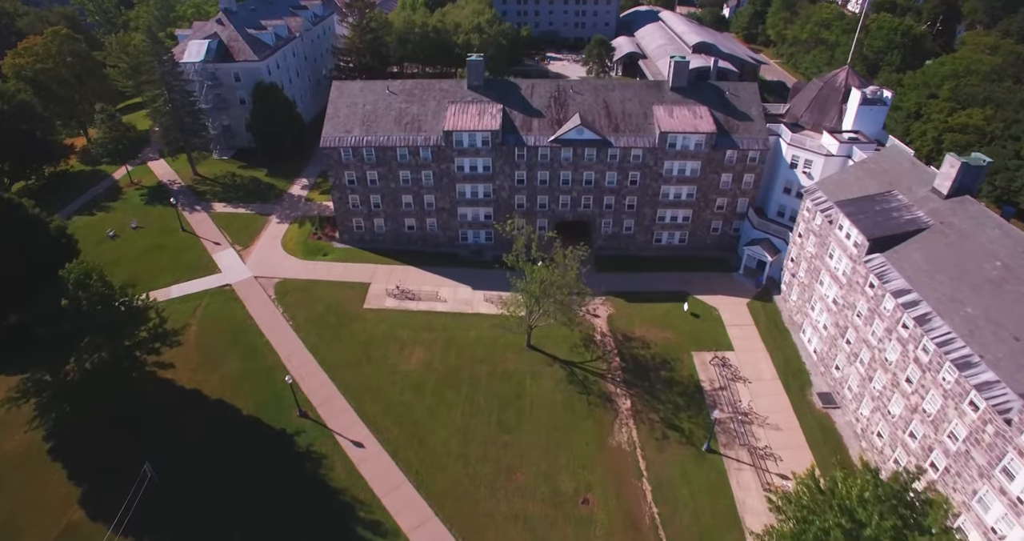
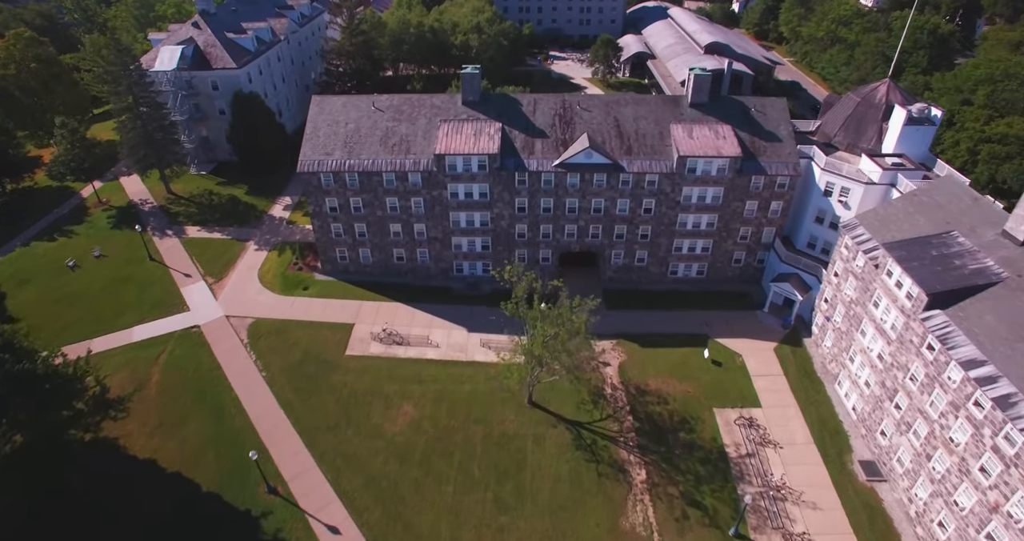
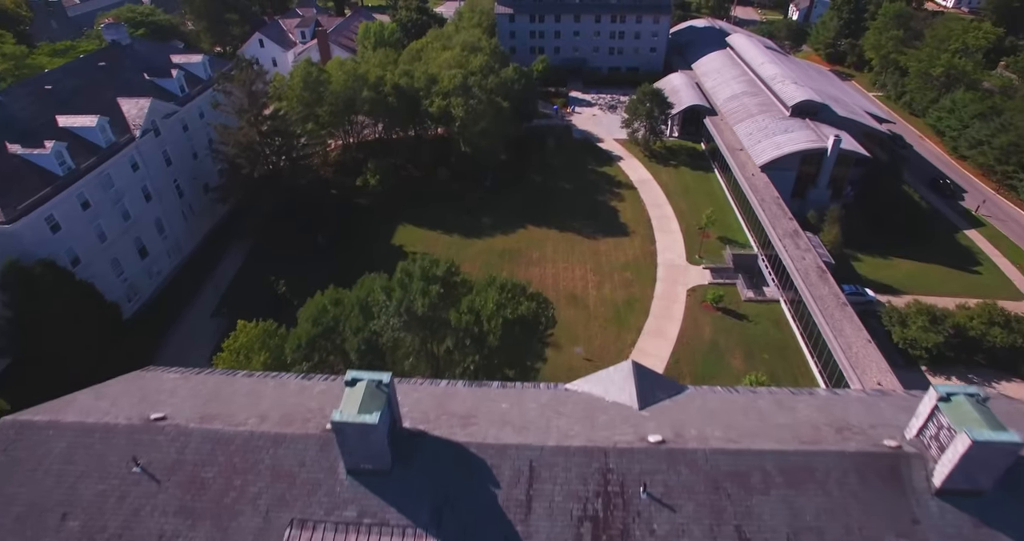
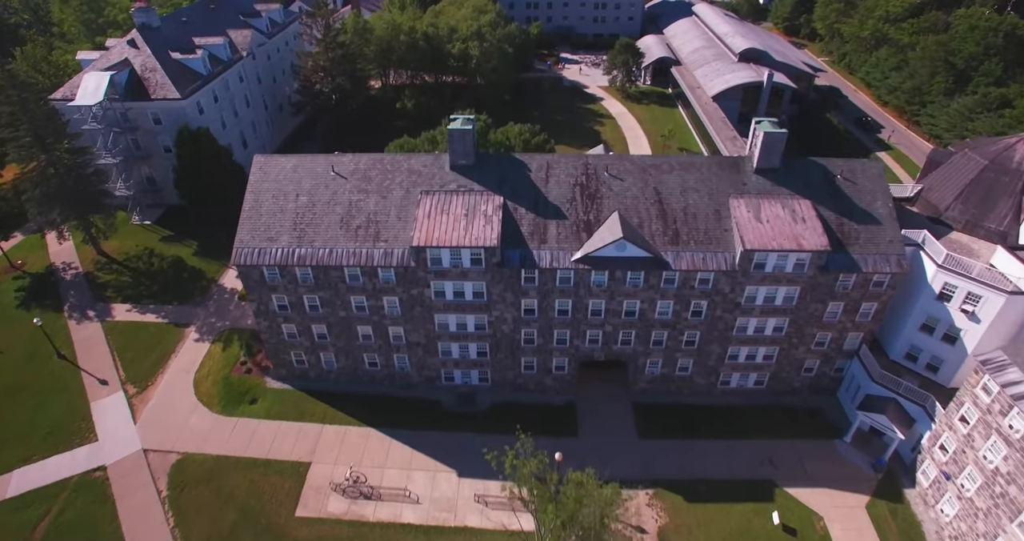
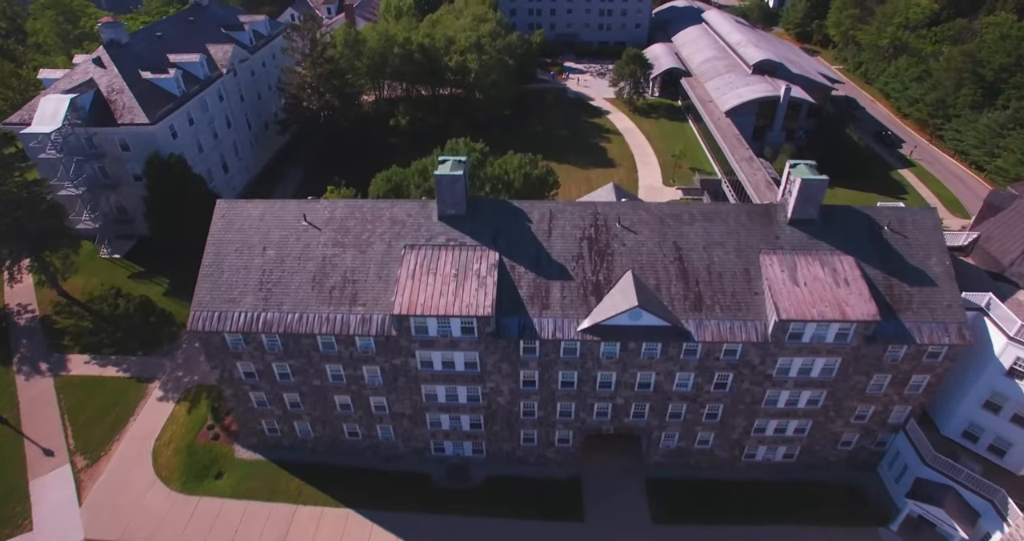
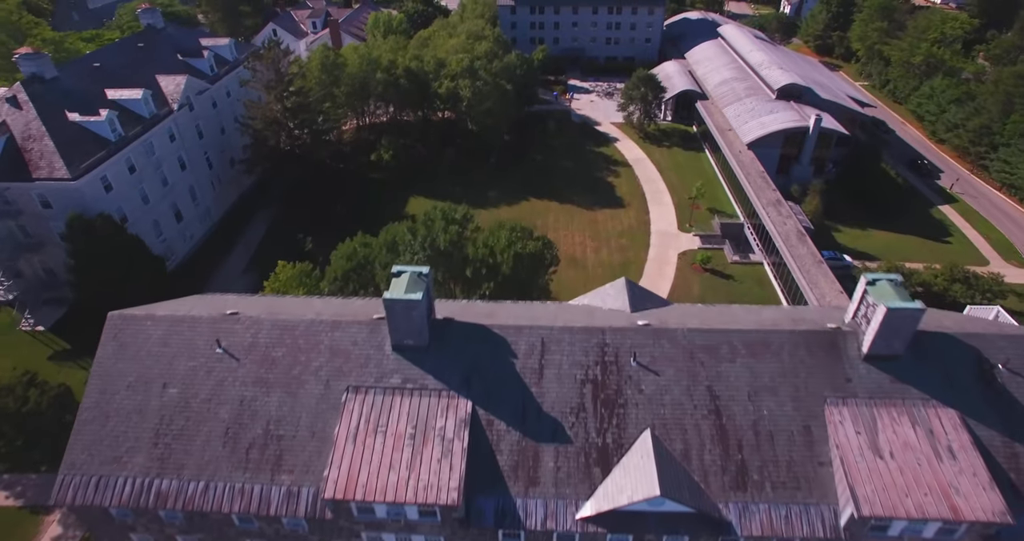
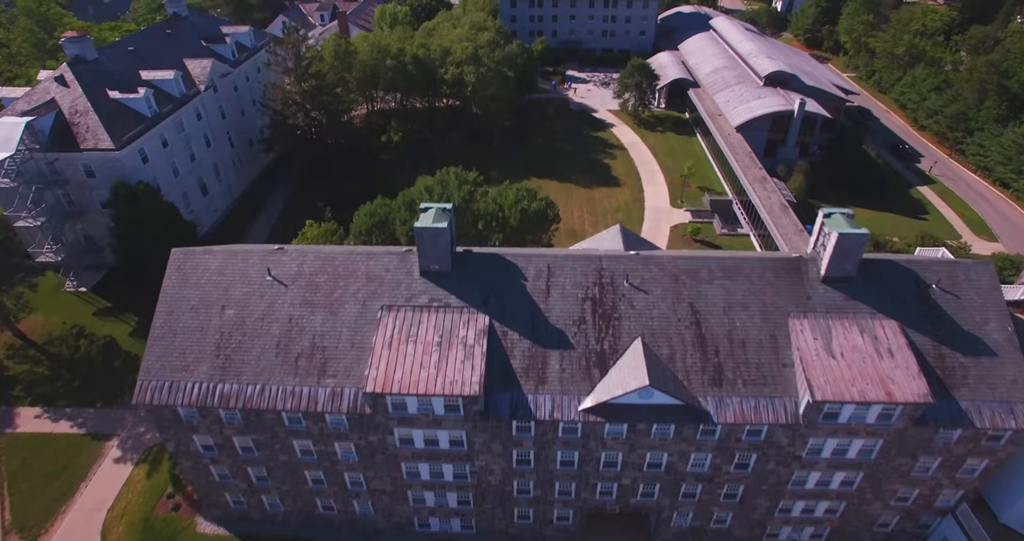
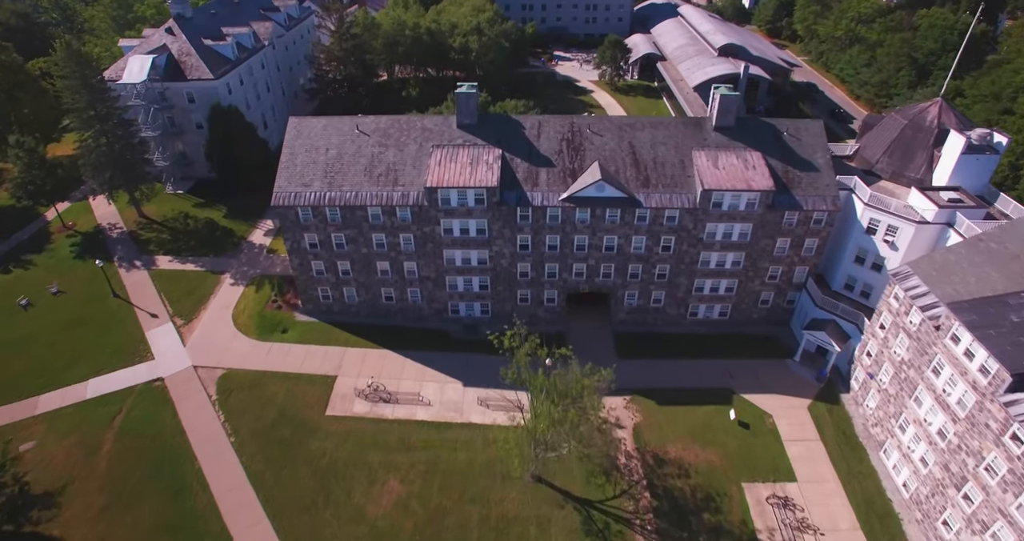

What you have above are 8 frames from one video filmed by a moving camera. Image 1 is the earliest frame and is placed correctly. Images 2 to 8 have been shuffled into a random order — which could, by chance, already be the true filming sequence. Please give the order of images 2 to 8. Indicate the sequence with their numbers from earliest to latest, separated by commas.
2, 8, 4, 5, 7, 6, 3
